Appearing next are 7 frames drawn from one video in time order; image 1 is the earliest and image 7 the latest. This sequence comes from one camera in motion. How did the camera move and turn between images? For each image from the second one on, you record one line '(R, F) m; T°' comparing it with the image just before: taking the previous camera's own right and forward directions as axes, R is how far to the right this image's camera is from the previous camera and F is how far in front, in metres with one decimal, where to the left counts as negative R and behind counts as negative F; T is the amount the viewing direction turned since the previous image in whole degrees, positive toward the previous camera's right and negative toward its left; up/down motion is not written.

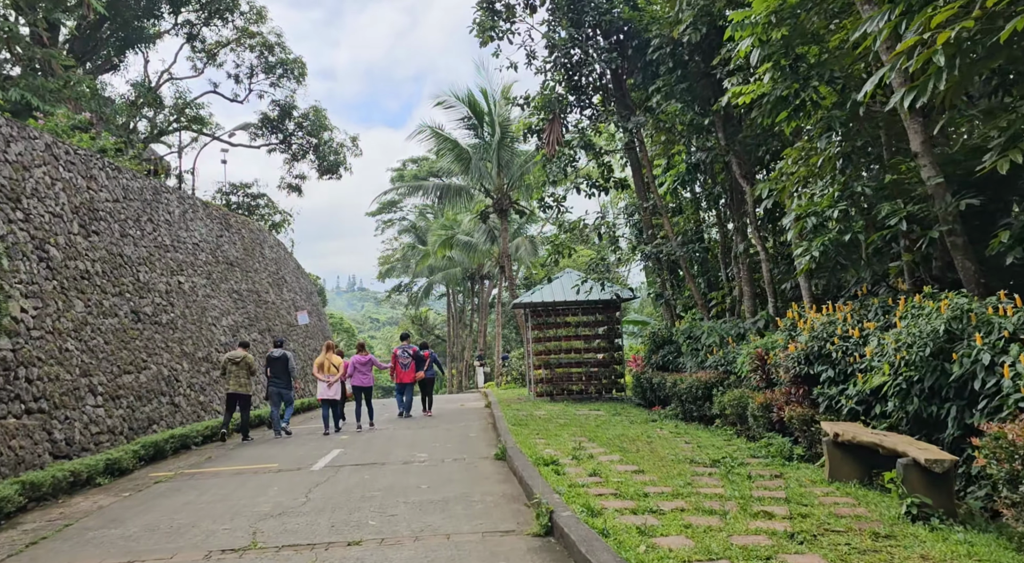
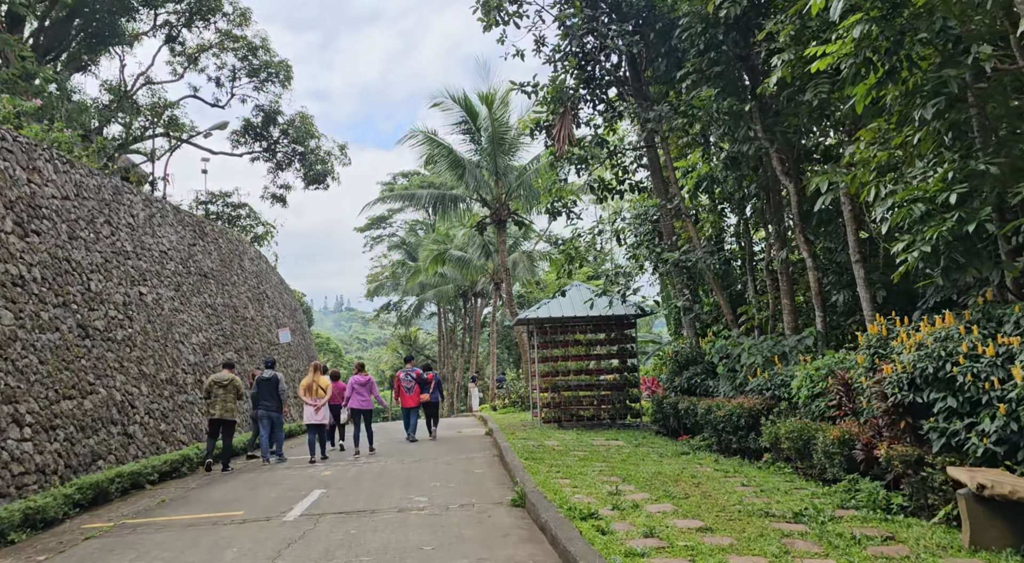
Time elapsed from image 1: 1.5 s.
(-0.3, +1.7) m; +1°
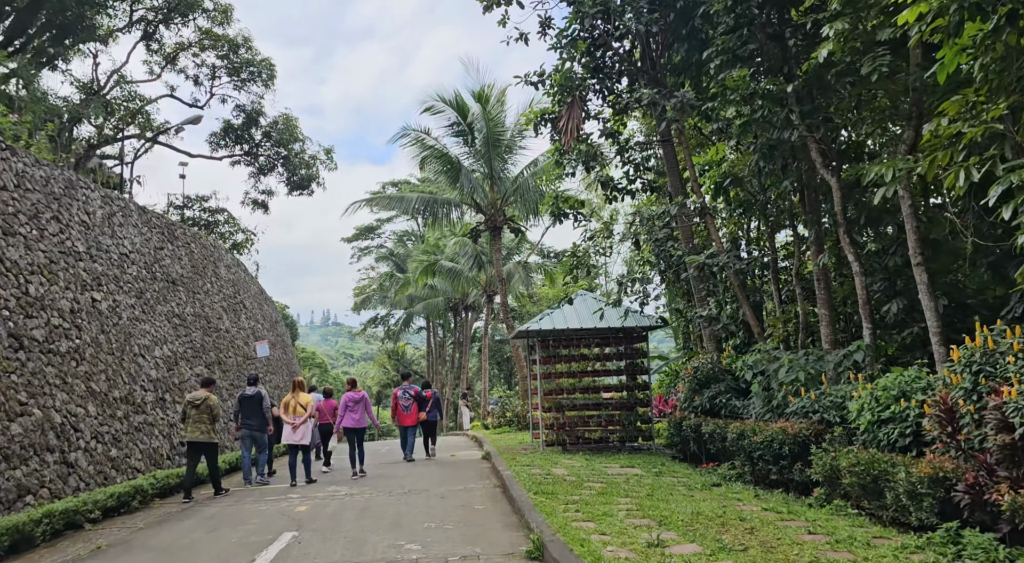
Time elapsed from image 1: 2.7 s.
(-0.2, +1.4) m; +1°
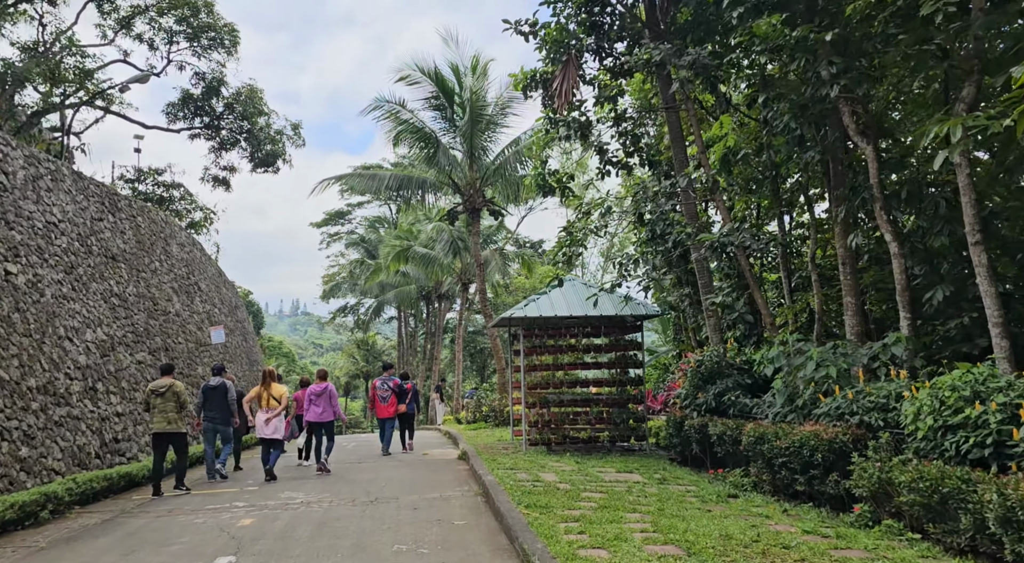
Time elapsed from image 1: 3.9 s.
(-0.2, +1.4) m; +2°
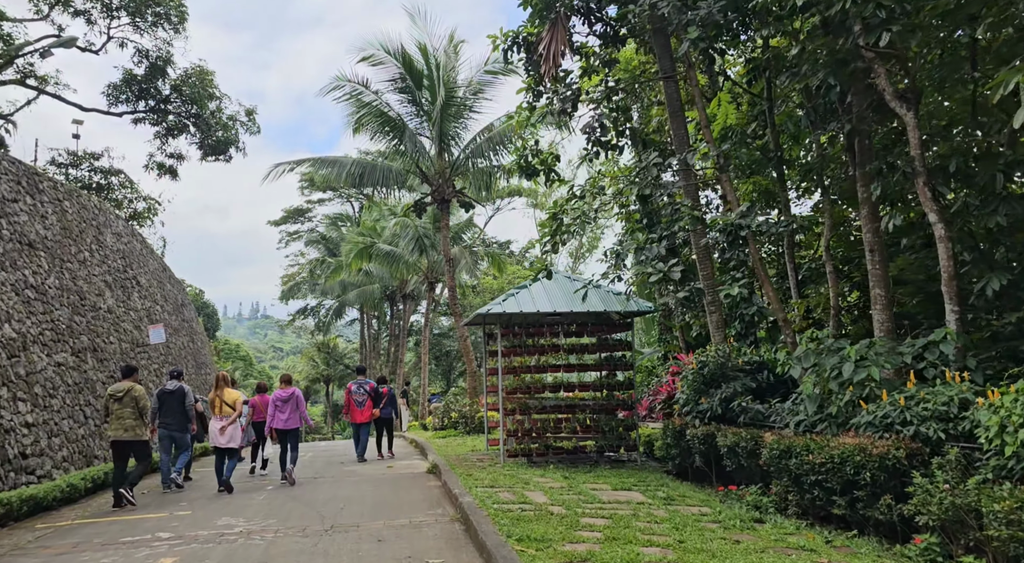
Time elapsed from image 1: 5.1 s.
(-0.2, +1.4) m; +3°
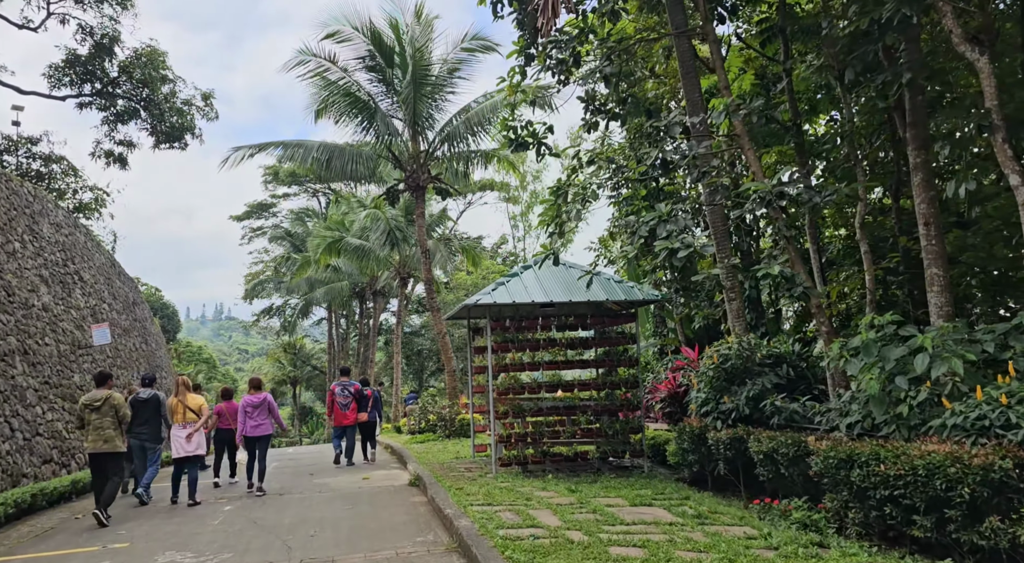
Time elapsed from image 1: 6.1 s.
(-0.3, +1.3) m; +2°
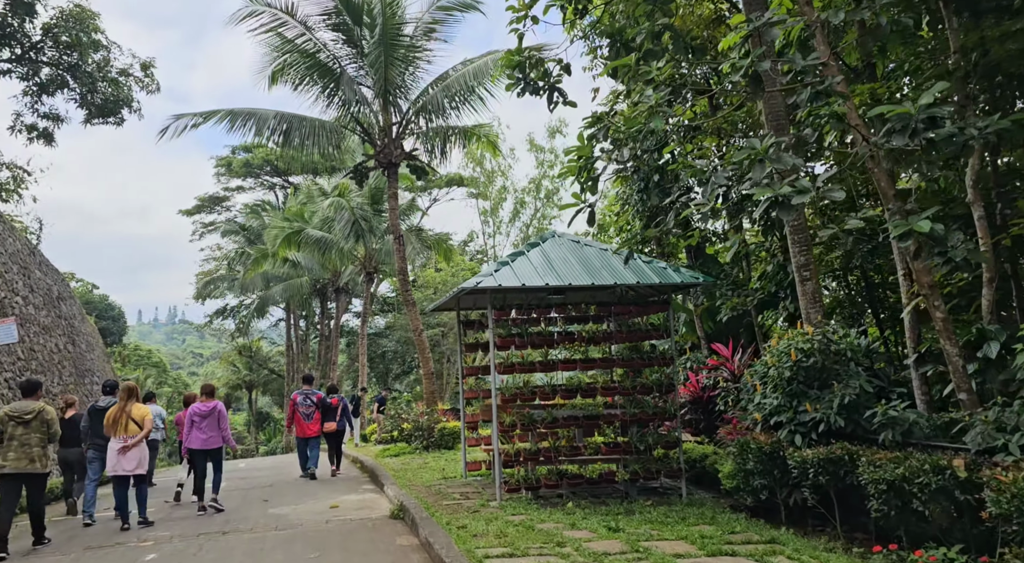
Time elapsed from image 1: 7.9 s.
(-0.5, +2.1) m; +3°
